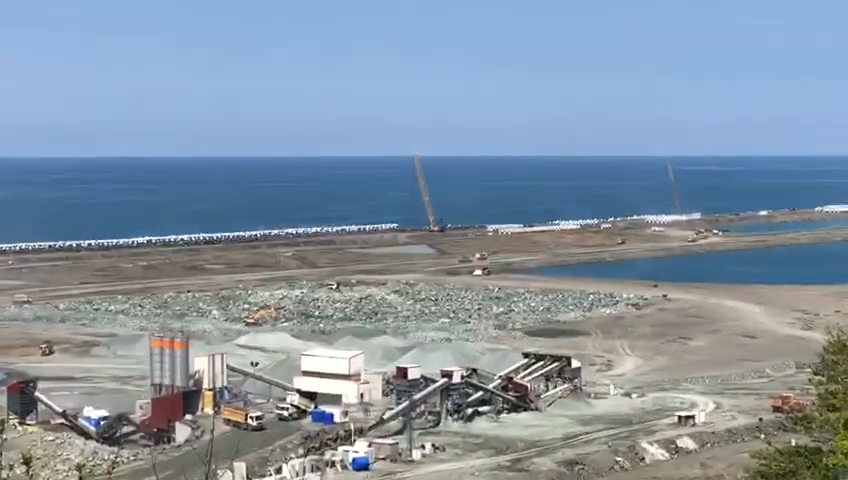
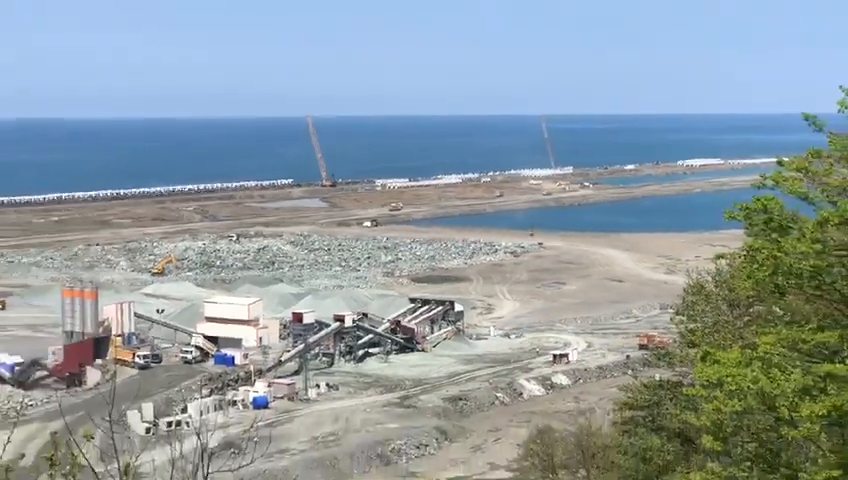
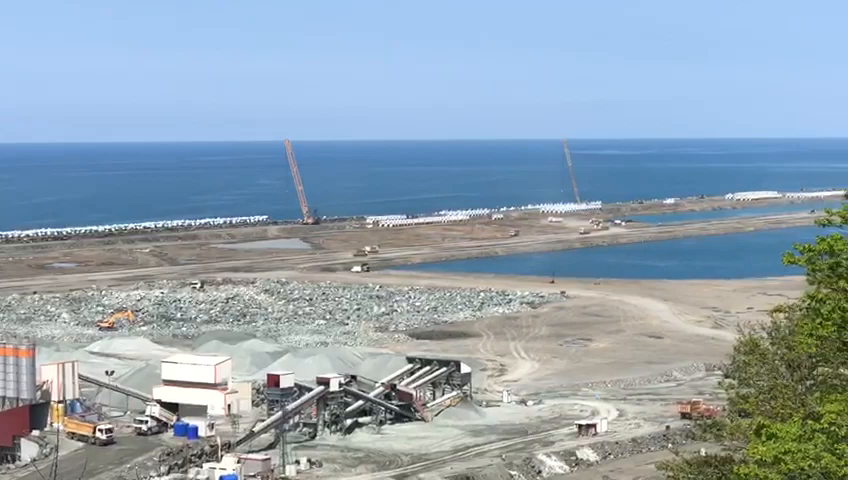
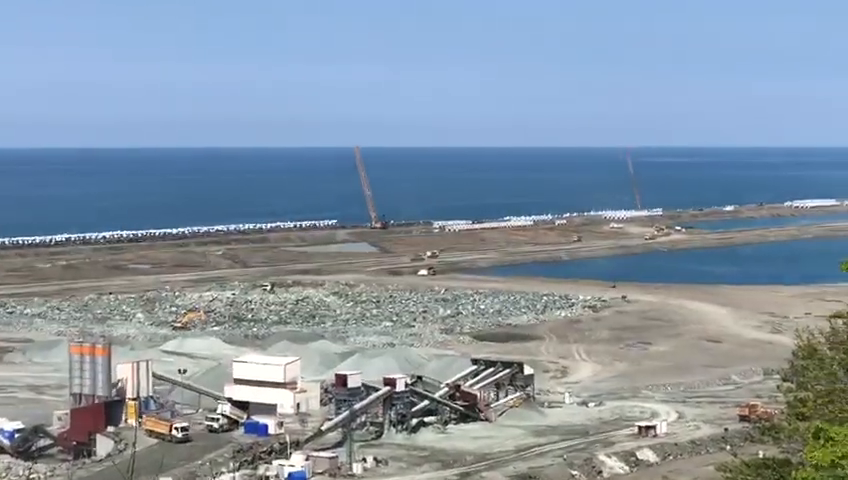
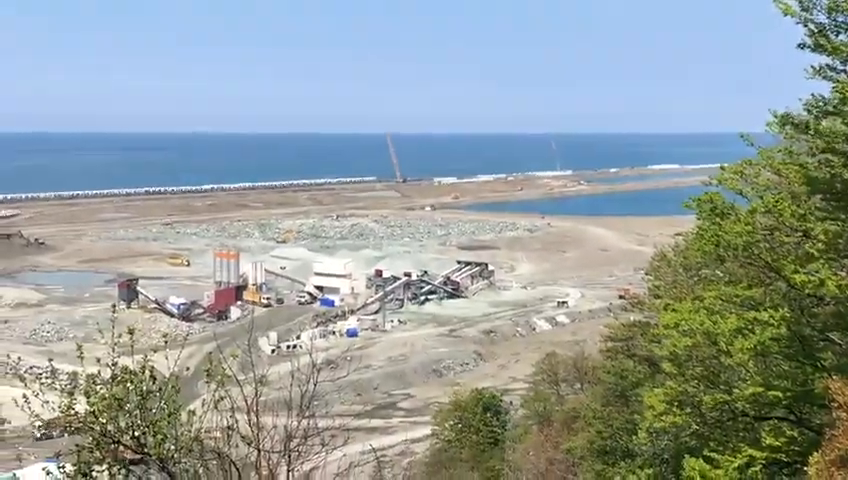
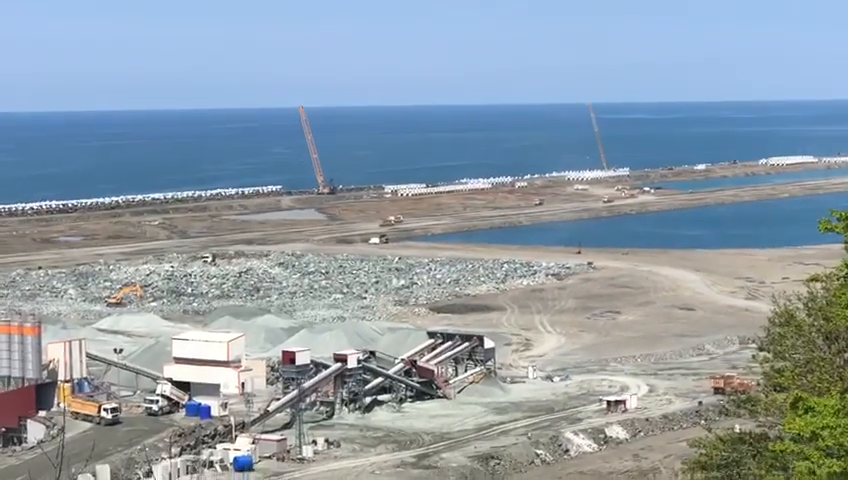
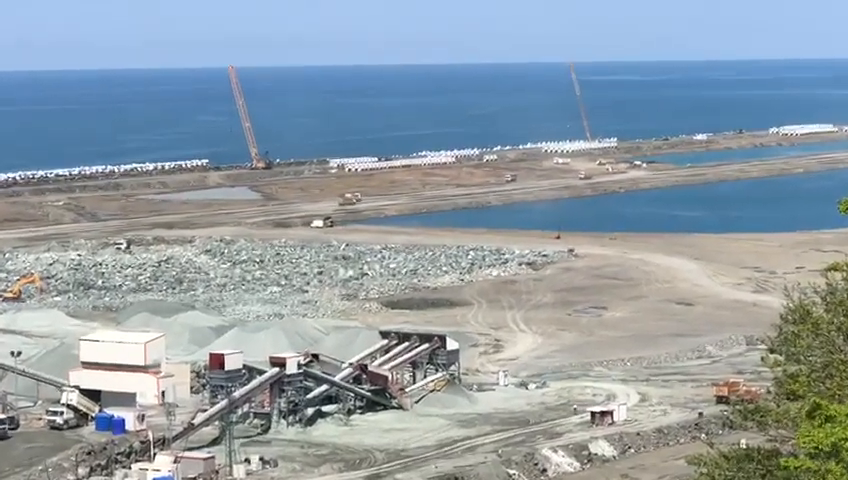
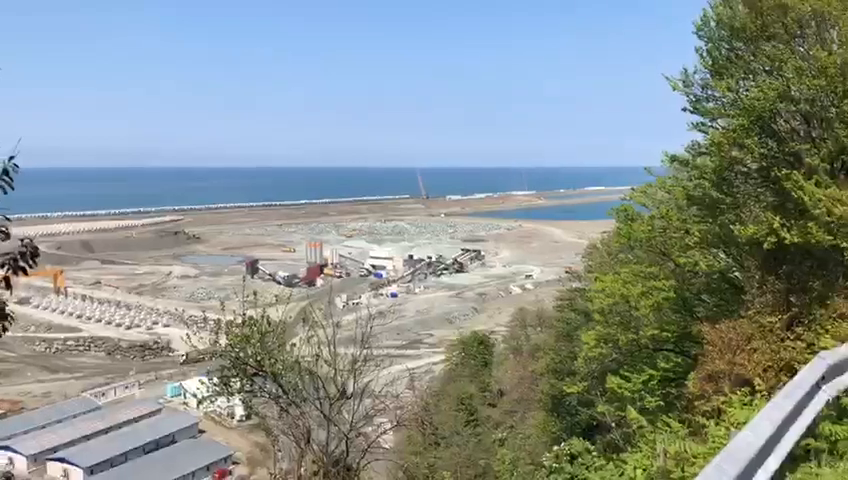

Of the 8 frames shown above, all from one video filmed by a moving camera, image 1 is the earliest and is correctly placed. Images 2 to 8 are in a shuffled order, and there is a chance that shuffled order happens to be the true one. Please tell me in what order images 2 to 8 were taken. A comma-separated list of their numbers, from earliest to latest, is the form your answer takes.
4, 3, 6, 7, 2, 5, 8
